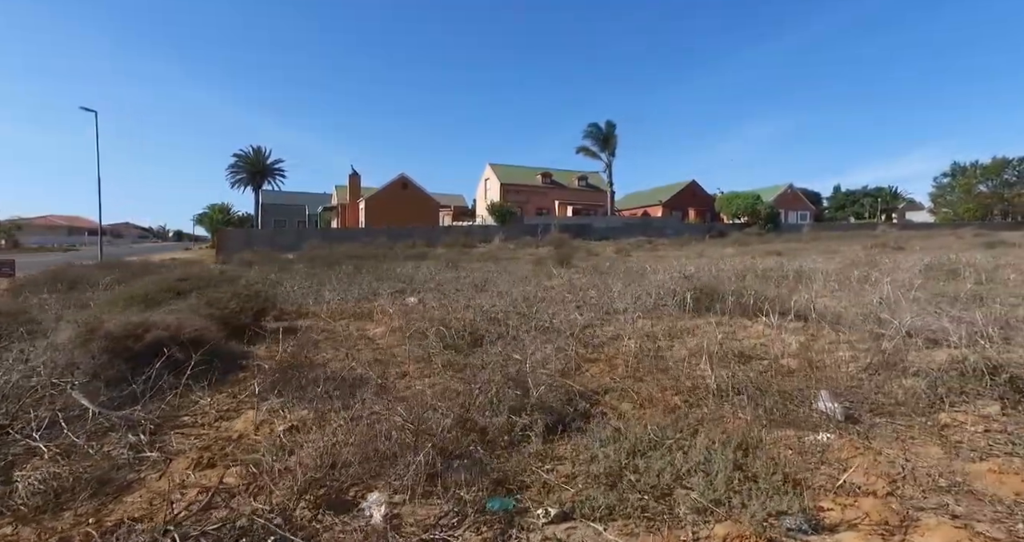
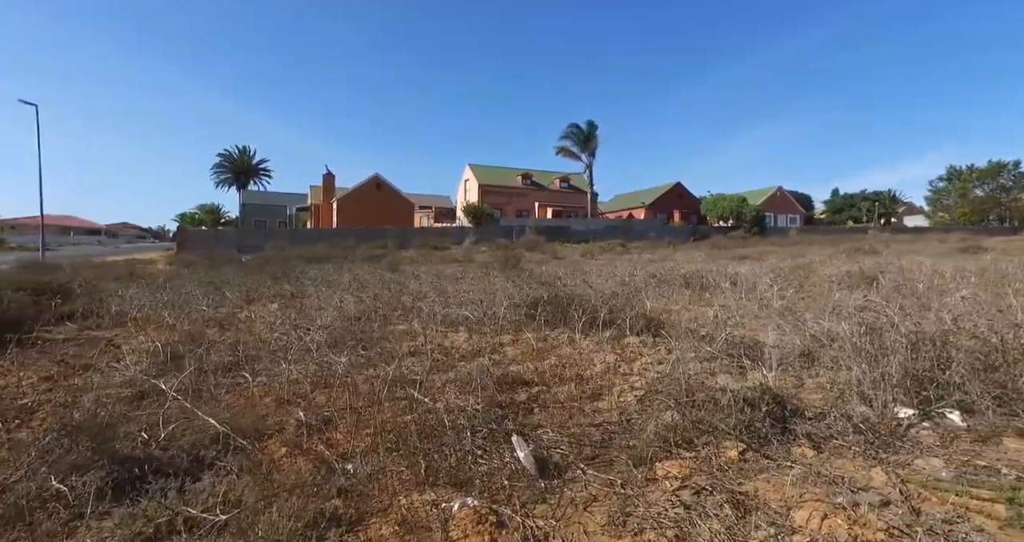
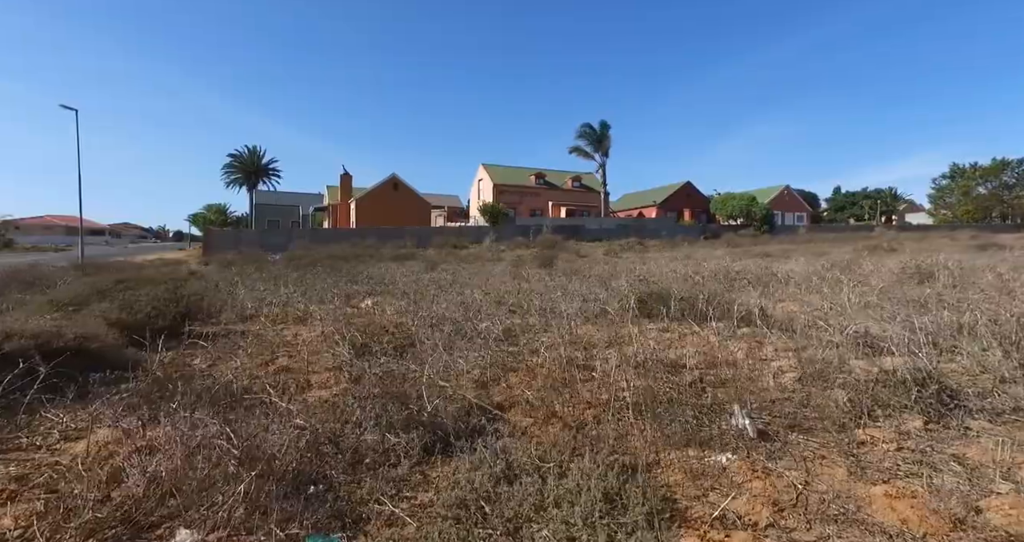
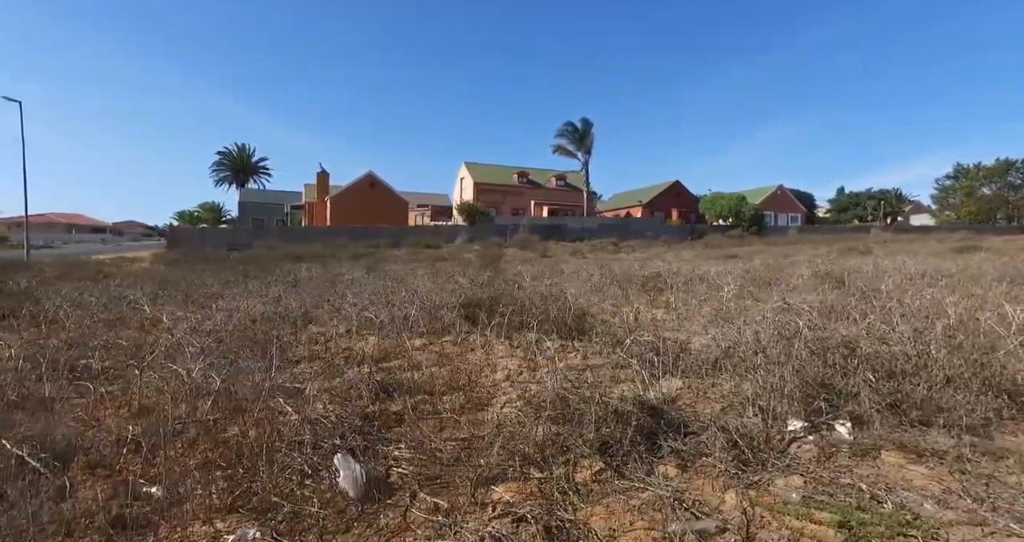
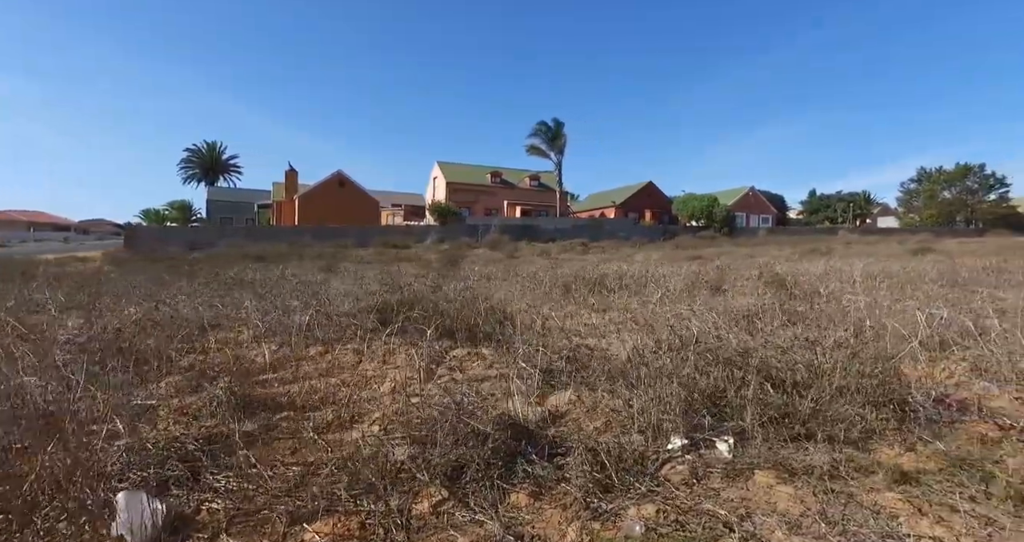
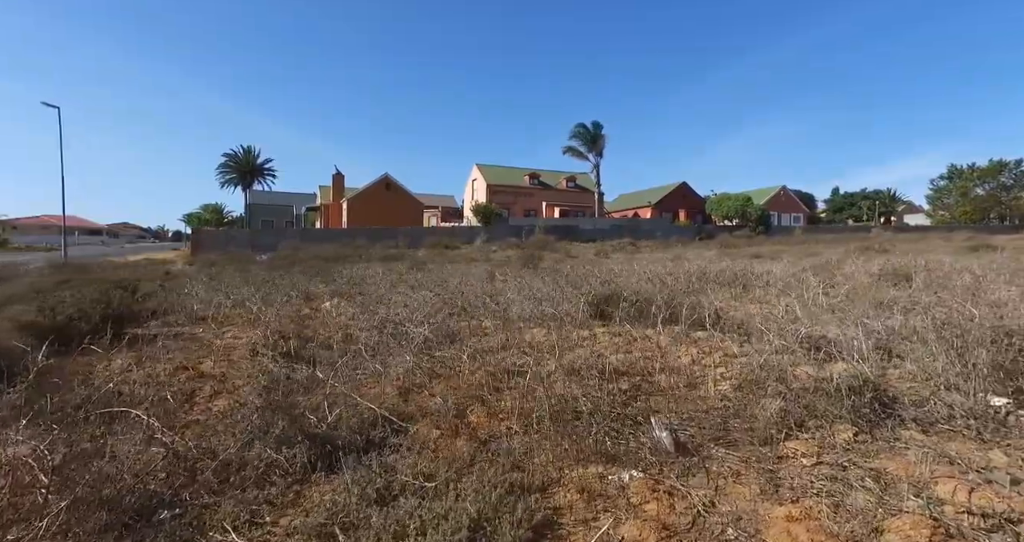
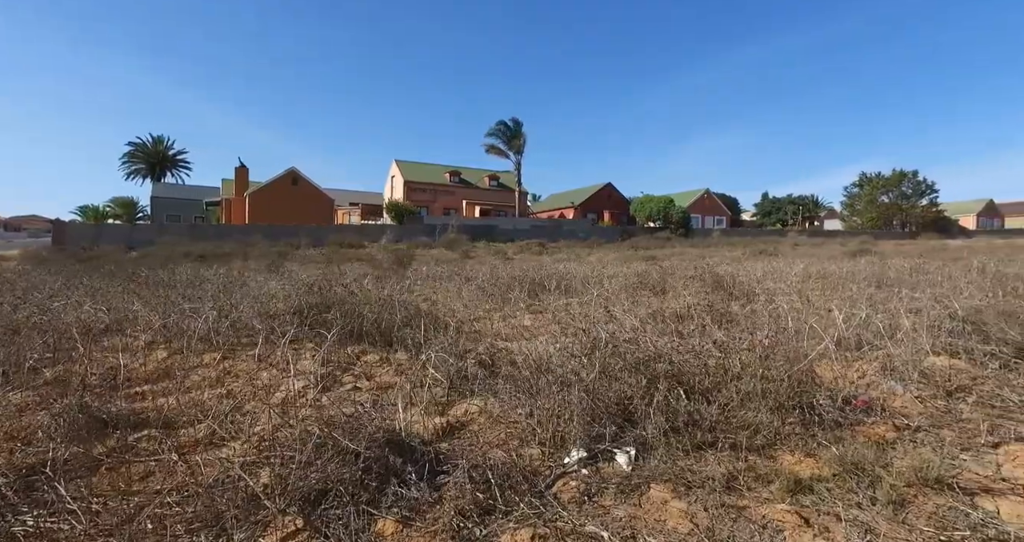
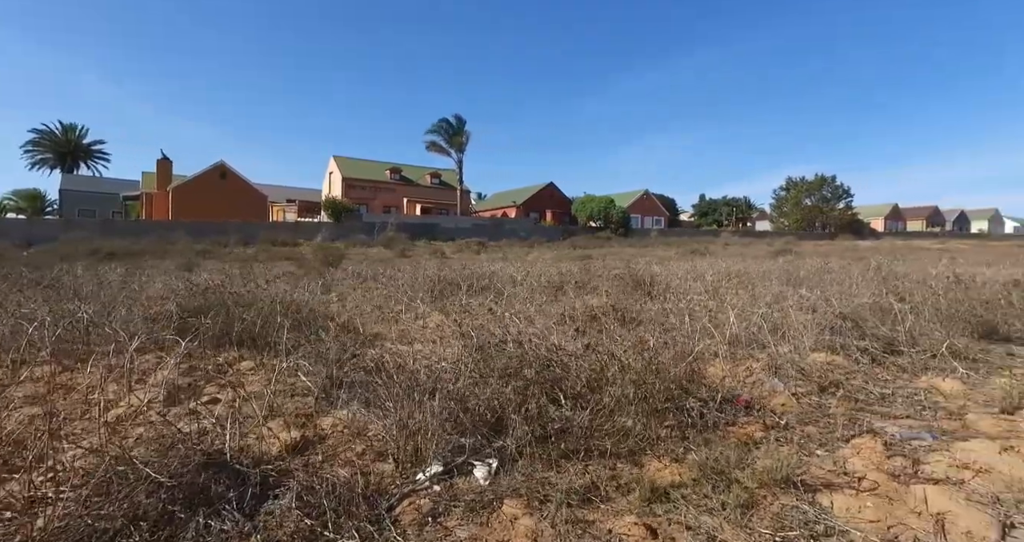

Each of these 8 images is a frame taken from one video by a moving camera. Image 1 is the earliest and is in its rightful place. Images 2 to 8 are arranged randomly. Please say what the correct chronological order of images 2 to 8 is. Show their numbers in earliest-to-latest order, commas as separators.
3, 6, 2, 4, 5, 7, 8
